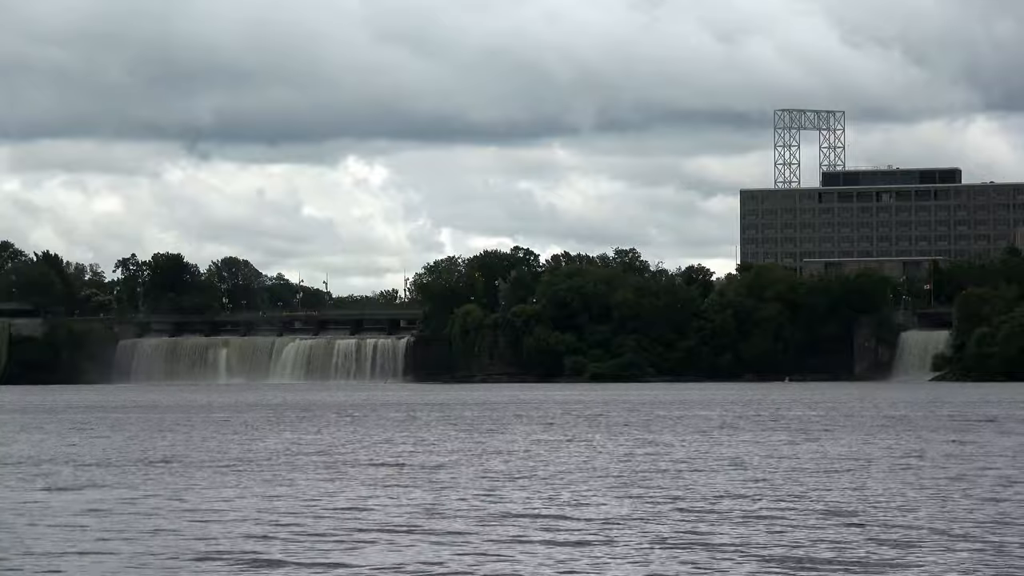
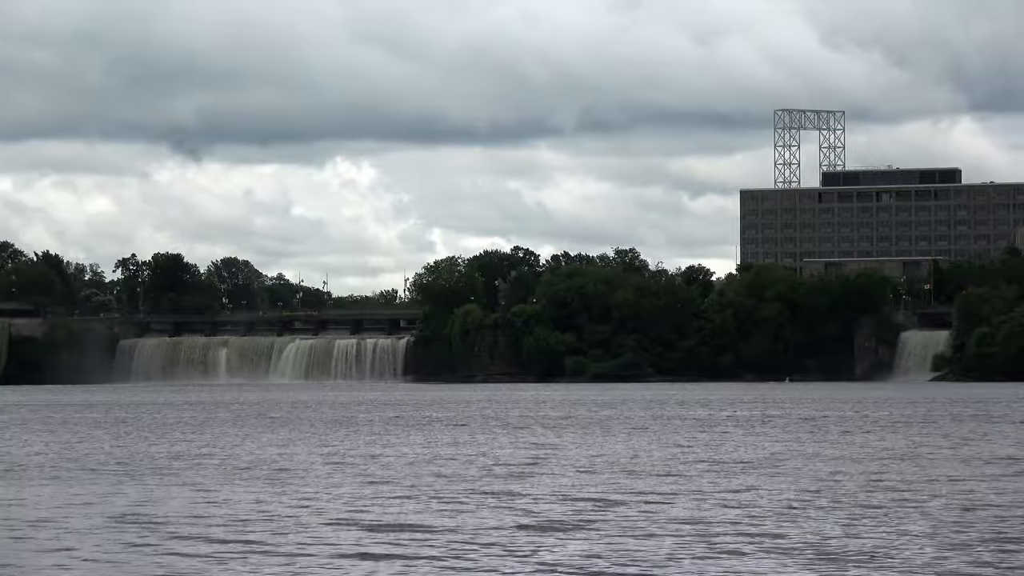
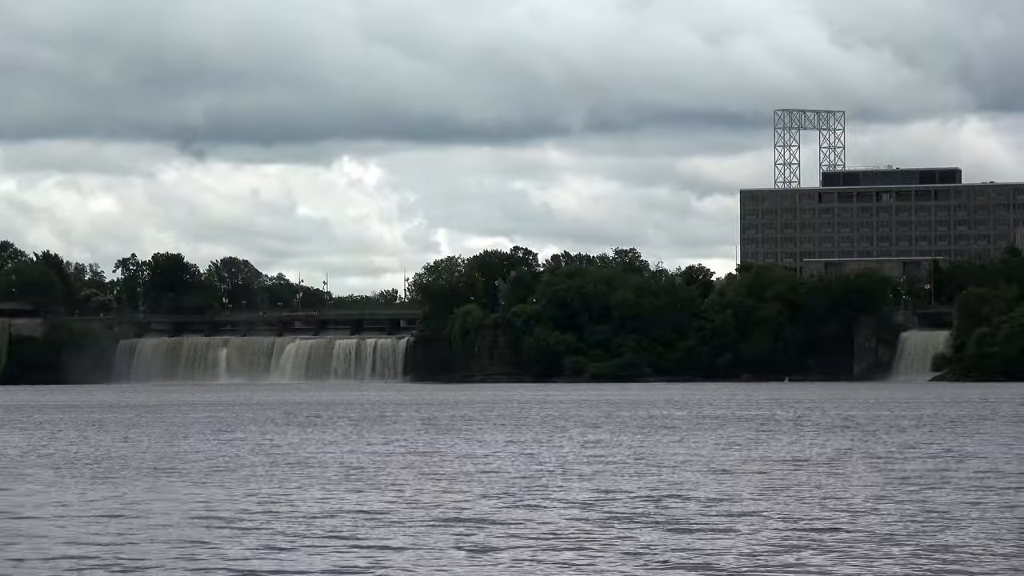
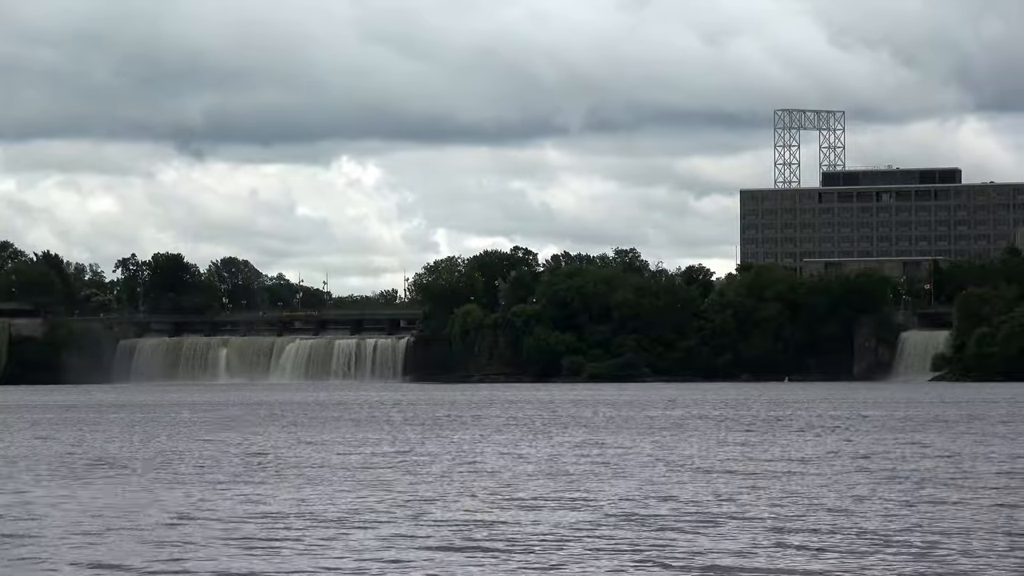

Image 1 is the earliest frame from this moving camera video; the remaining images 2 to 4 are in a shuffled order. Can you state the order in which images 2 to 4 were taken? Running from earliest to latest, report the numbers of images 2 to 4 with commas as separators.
3, 4, 2
